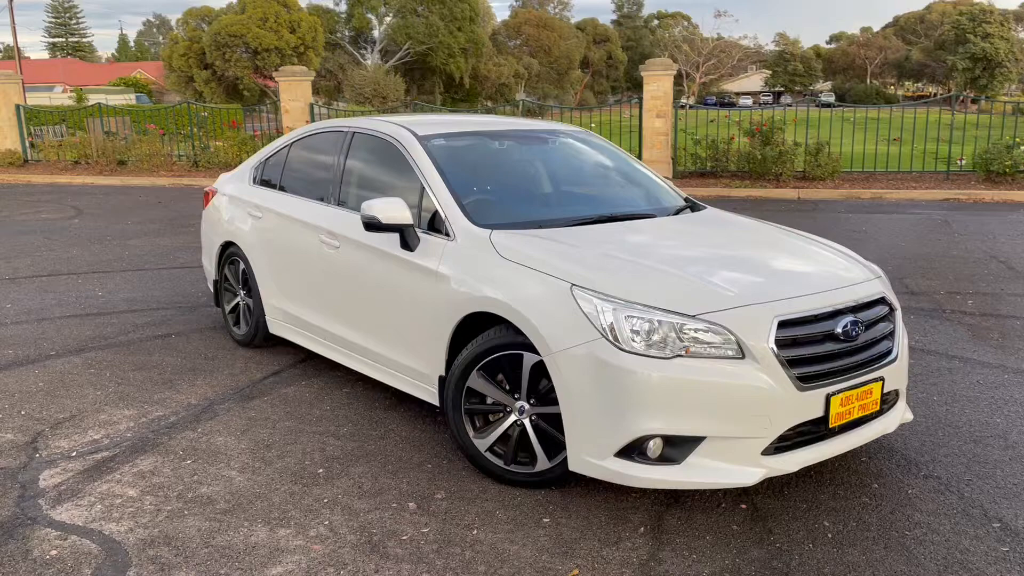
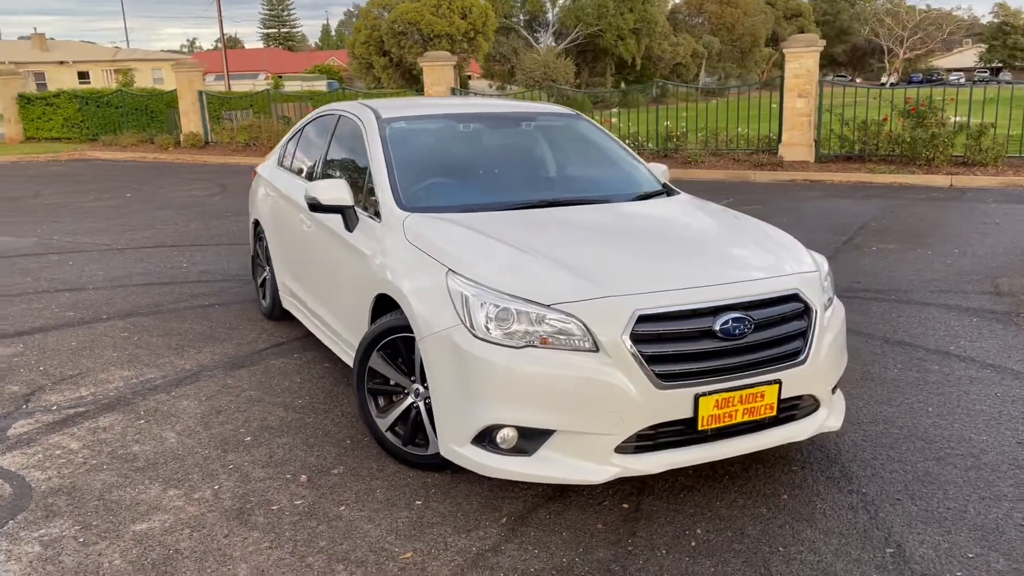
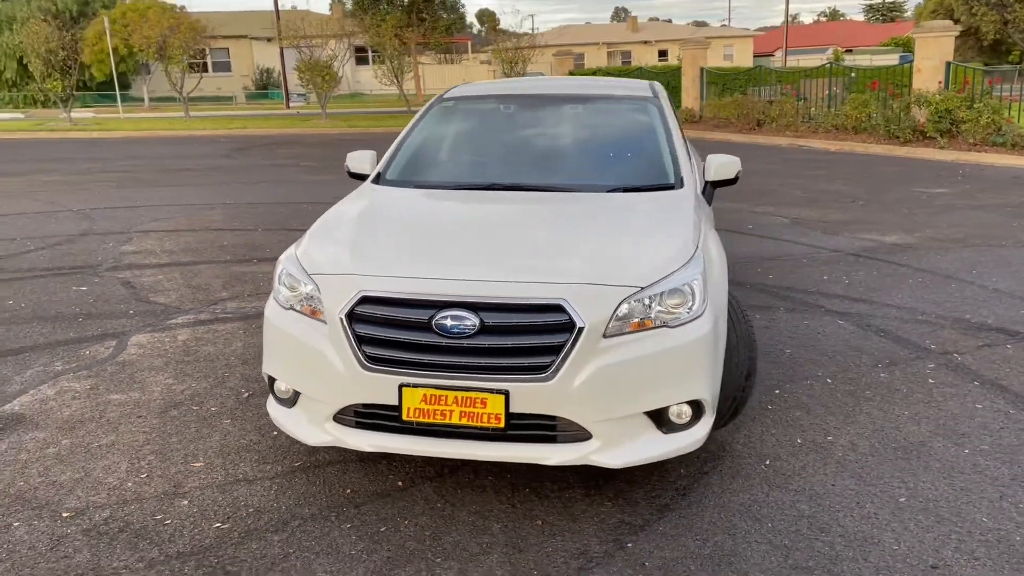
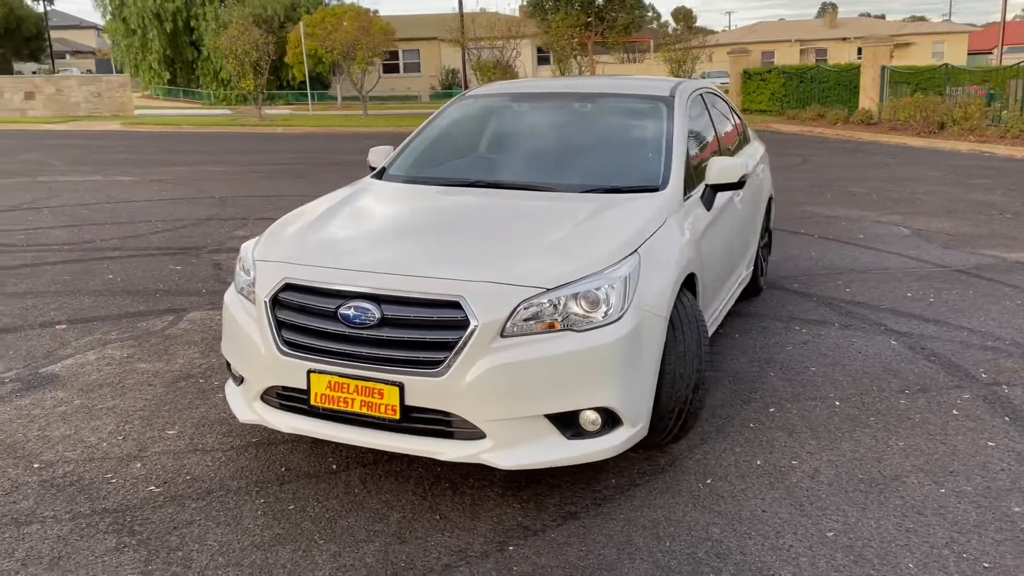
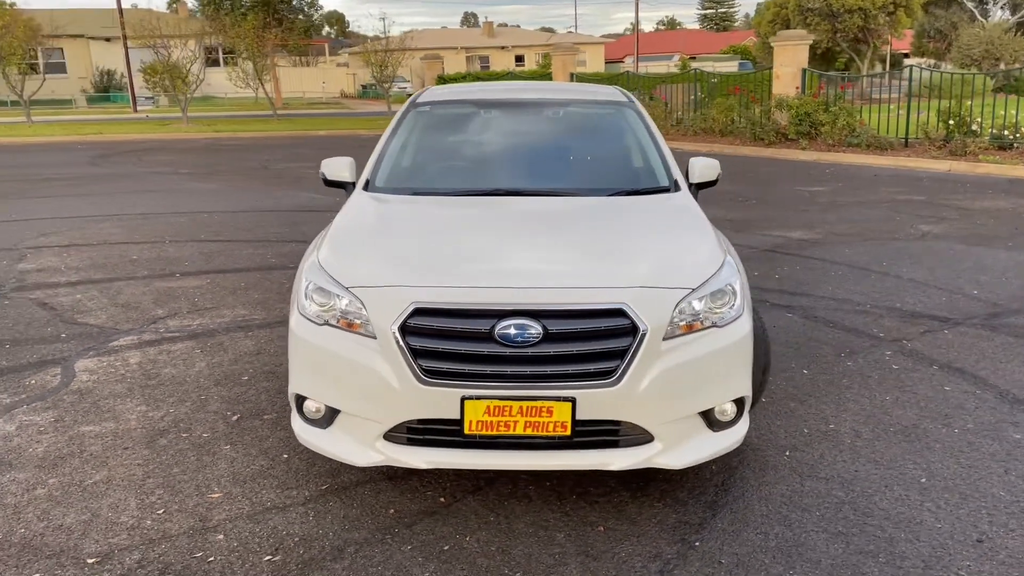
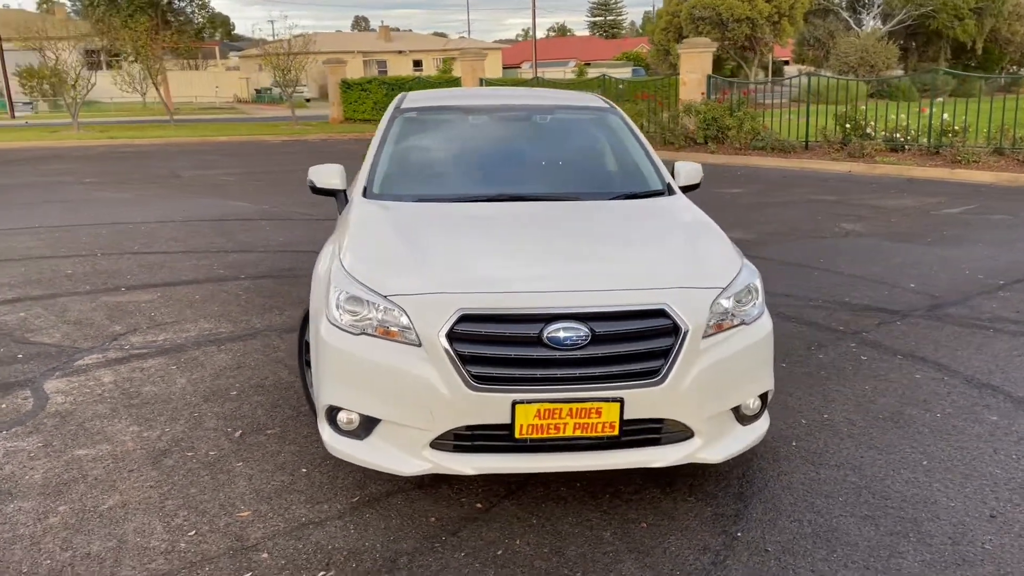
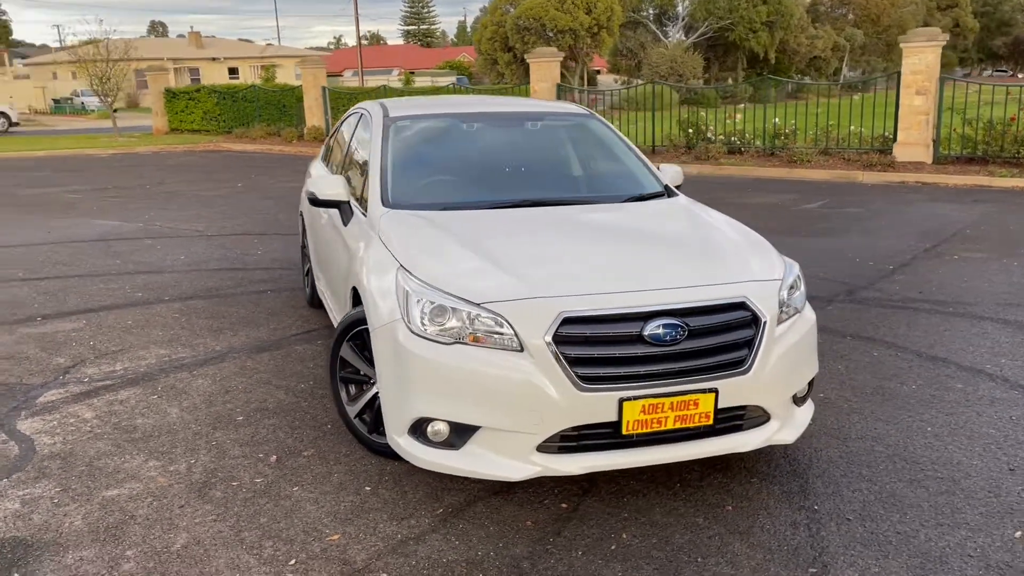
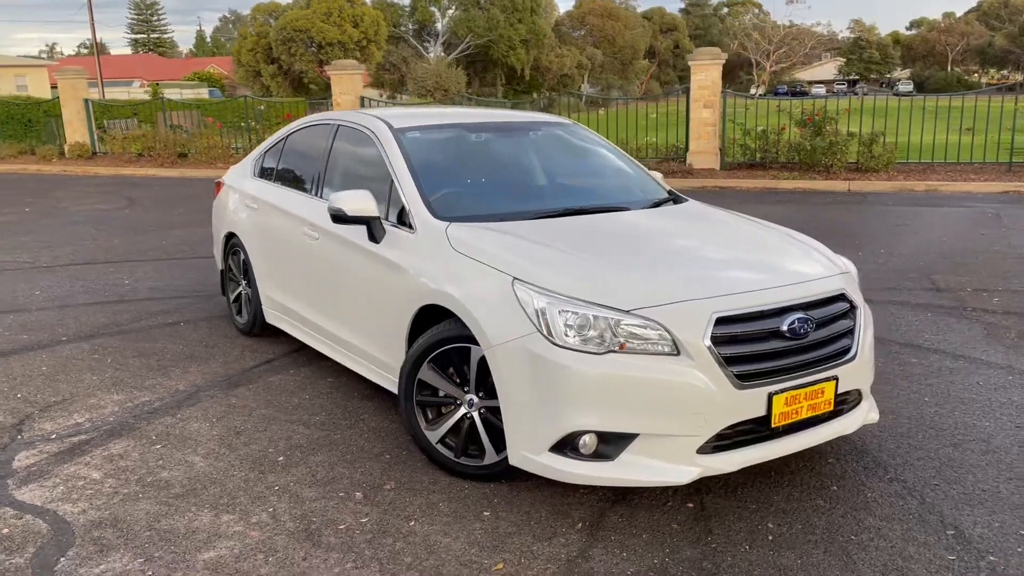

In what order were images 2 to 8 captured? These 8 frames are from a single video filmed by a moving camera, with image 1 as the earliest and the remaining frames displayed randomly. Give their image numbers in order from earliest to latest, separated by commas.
8, 2, 7, 6, 5, 3, 4
